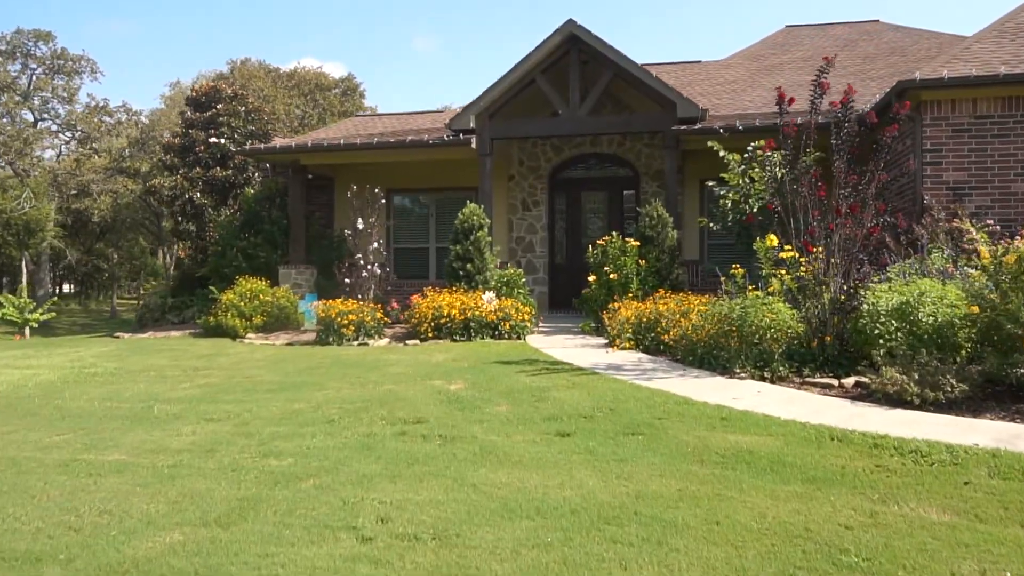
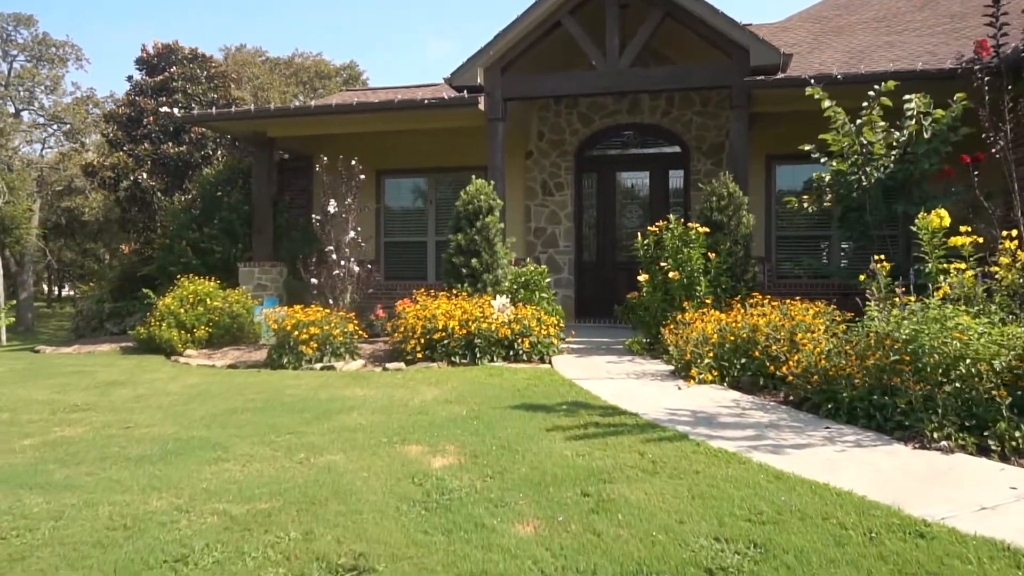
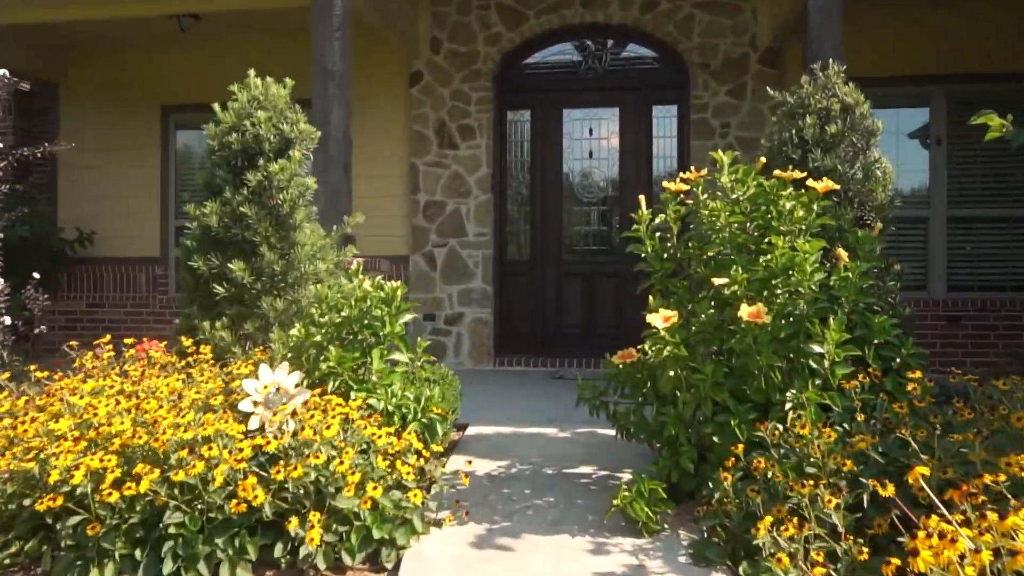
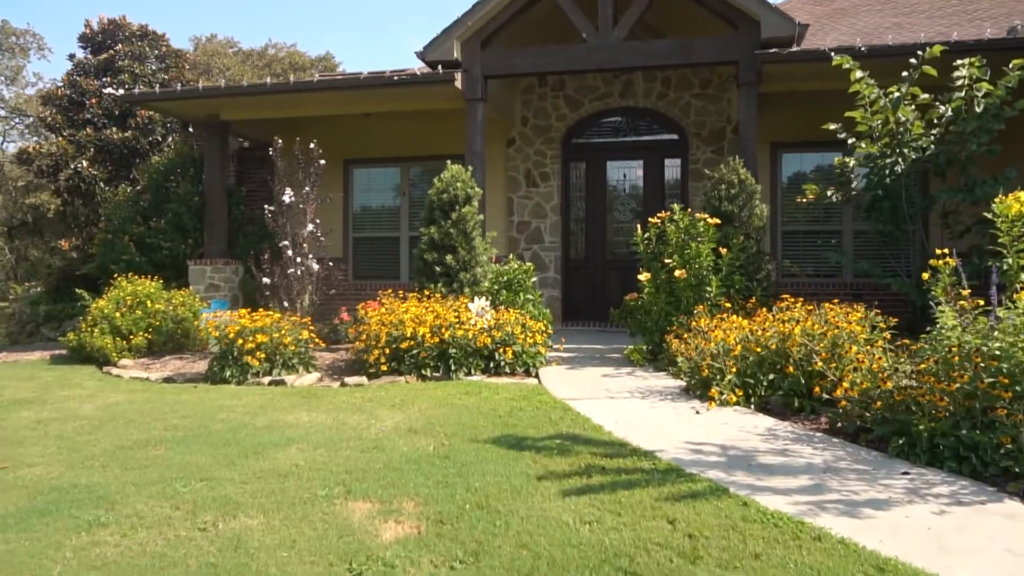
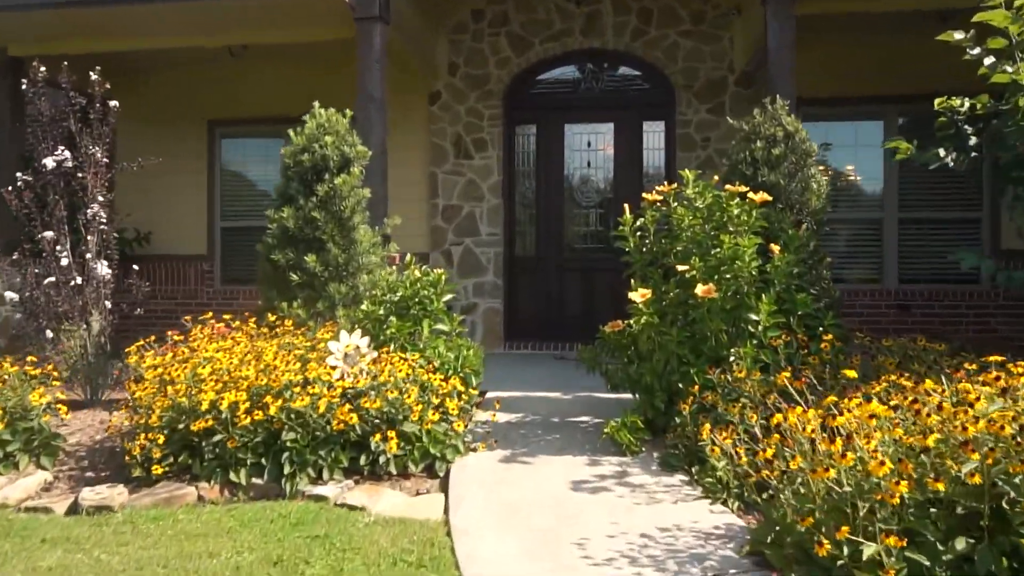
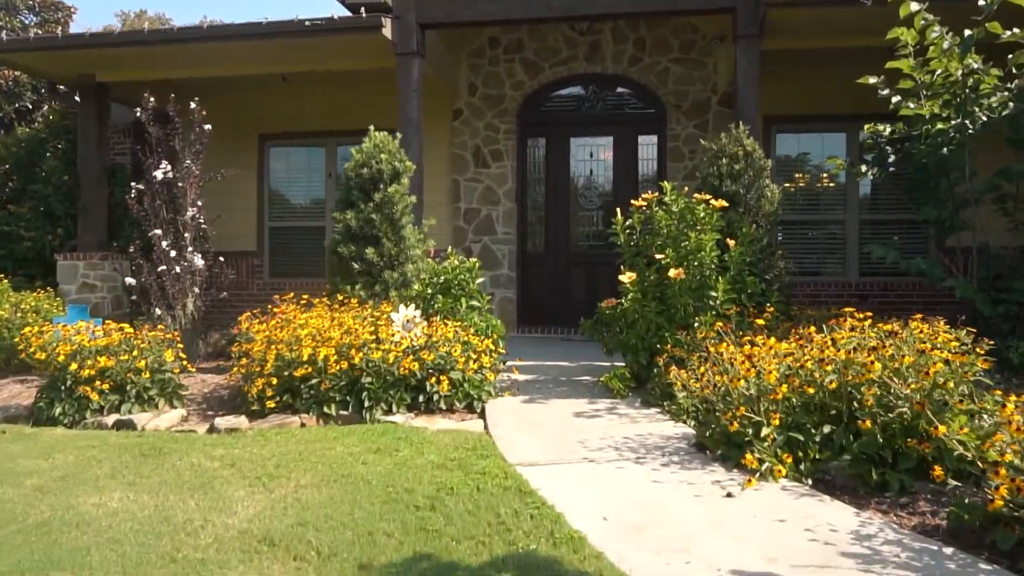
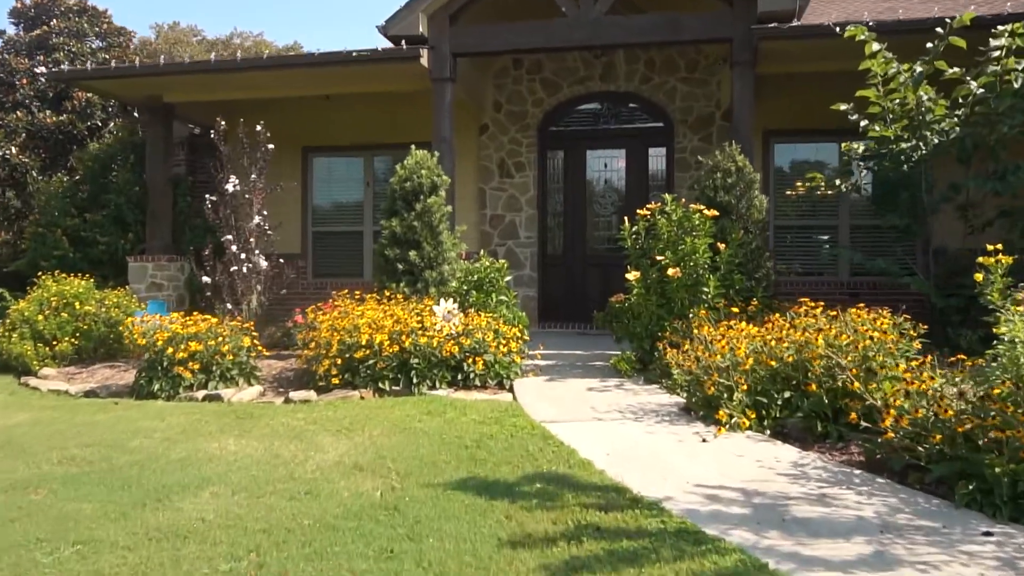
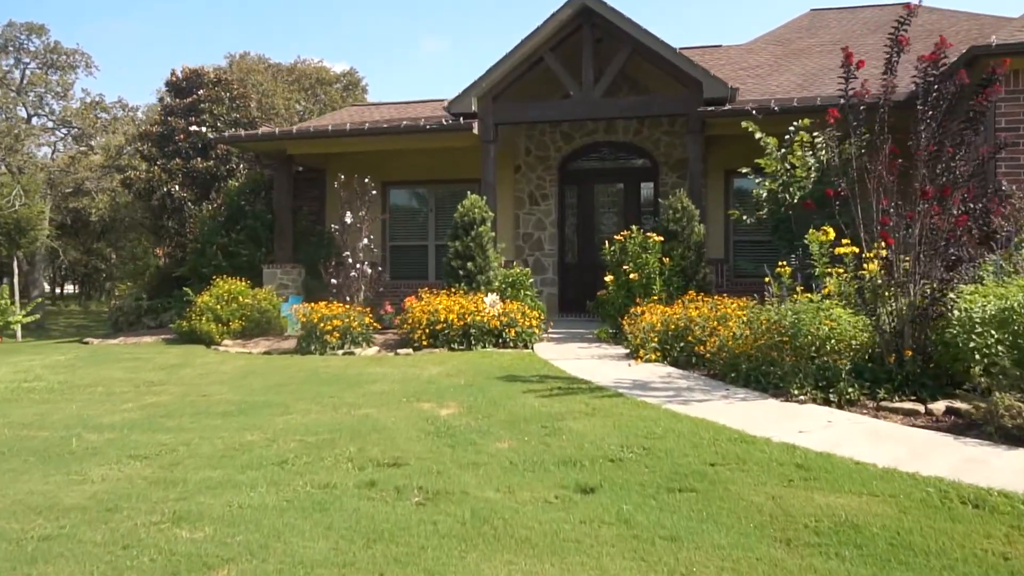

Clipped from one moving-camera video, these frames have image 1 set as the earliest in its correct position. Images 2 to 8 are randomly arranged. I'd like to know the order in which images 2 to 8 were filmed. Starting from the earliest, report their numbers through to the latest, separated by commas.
8, 2, 4, 7, 6, 5, 3
